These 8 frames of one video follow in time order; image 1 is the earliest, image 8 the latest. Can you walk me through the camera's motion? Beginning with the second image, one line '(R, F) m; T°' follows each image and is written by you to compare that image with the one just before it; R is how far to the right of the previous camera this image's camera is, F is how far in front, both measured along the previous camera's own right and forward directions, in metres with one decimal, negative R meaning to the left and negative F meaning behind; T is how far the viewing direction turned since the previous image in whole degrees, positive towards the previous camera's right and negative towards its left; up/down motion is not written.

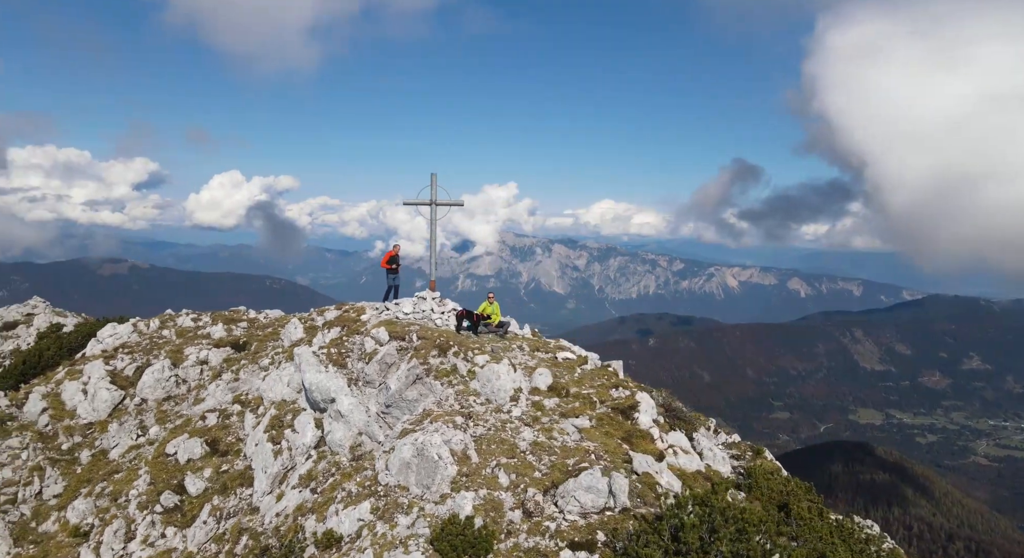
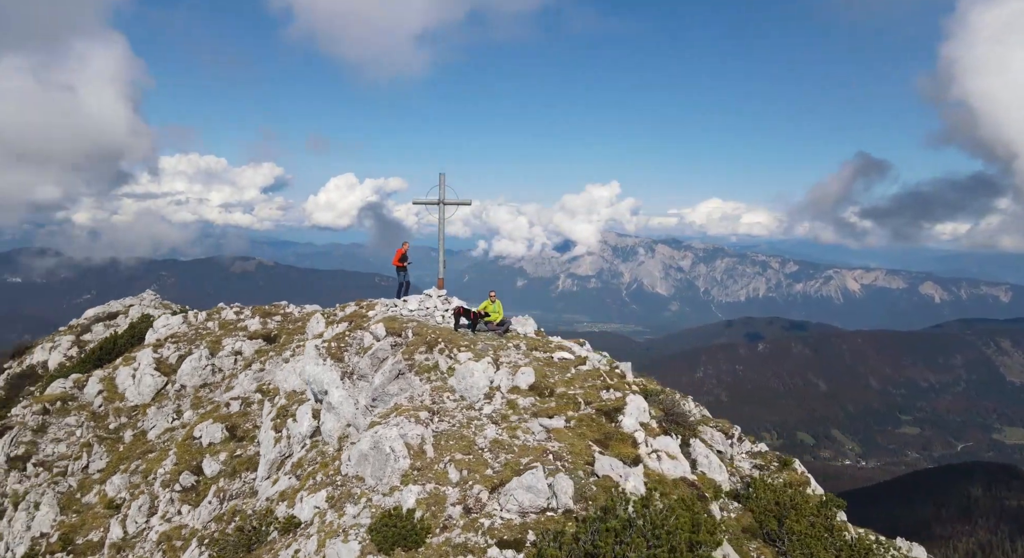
(+6.1, +0.2) m; -9°
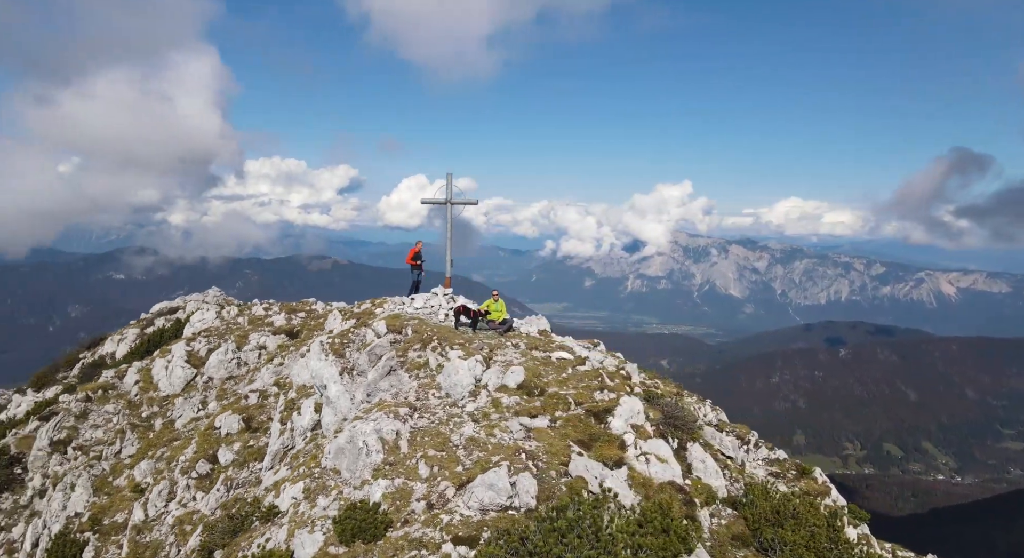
(+4.1, +0.1) m; -6°
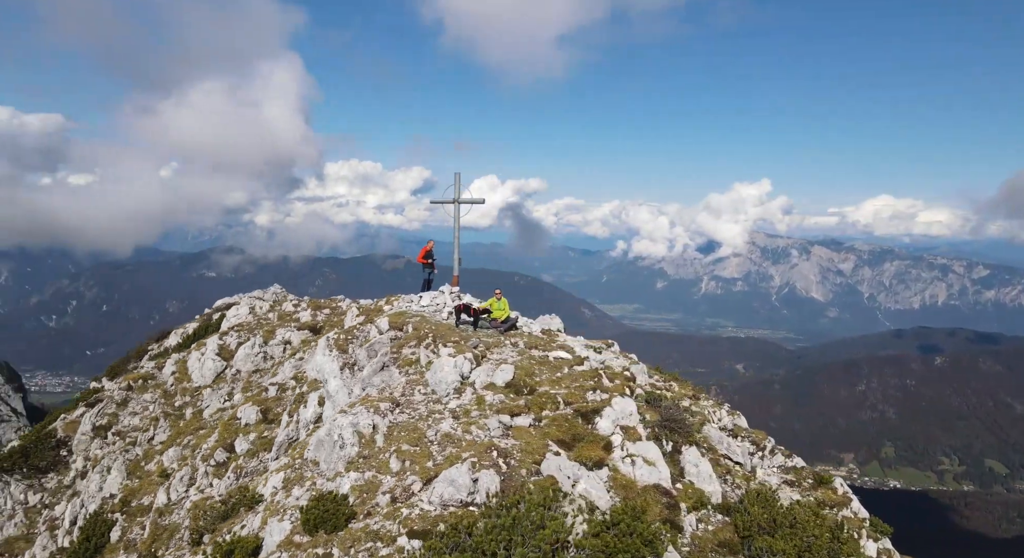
(+4.2, +0.1) m; -6°
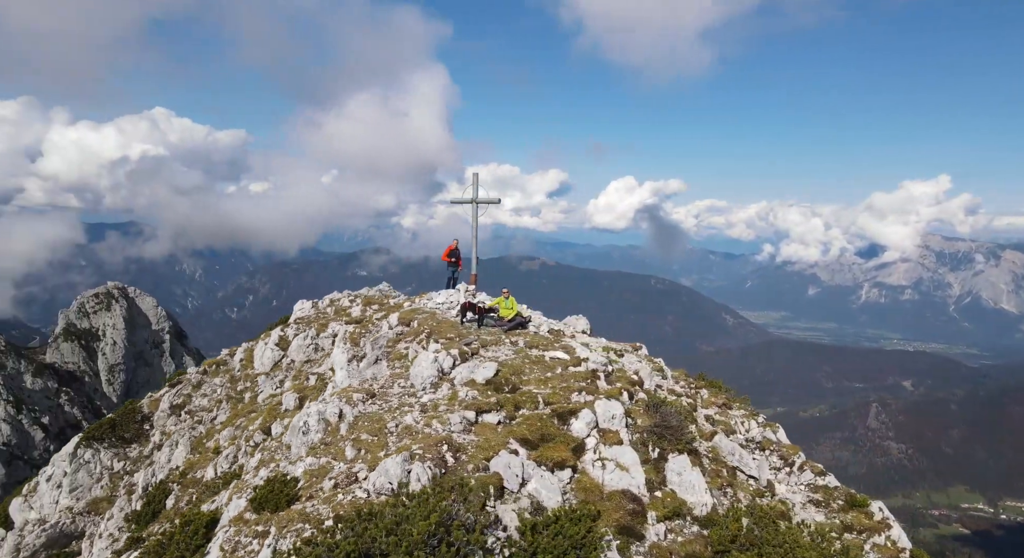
(+7.9, +0.8) m; -12°
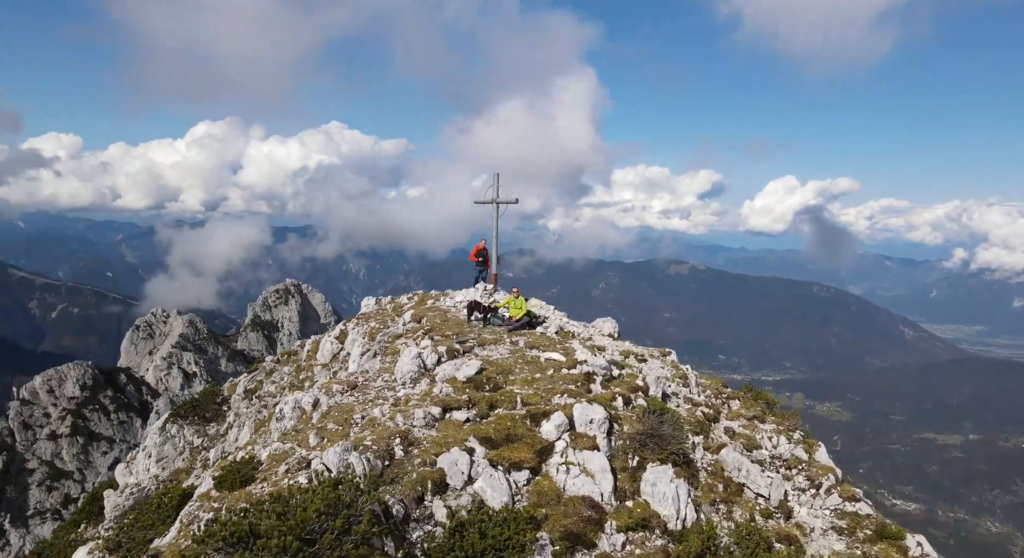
(+8.6, +1.1) m; -13°
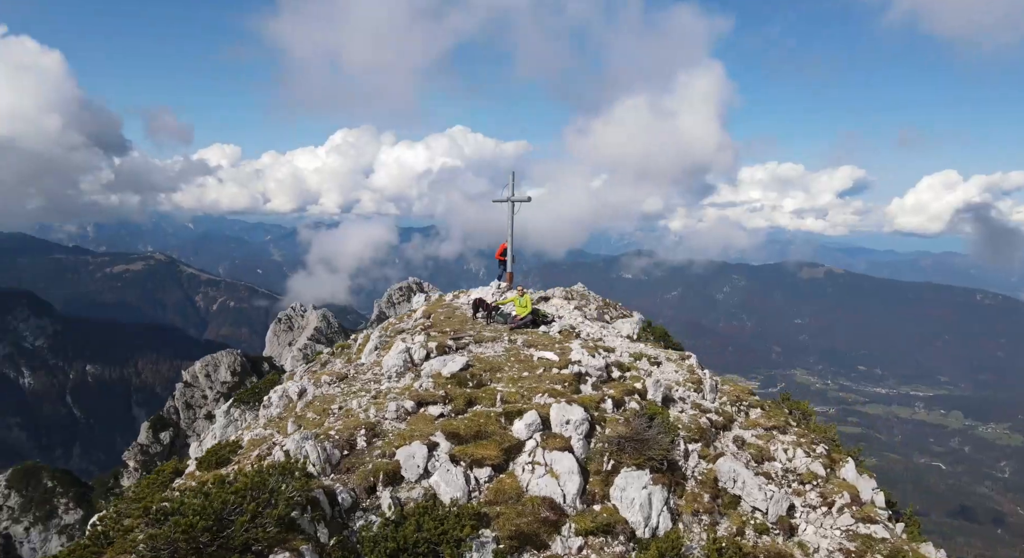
(+7.3, +0.6) m; -11°
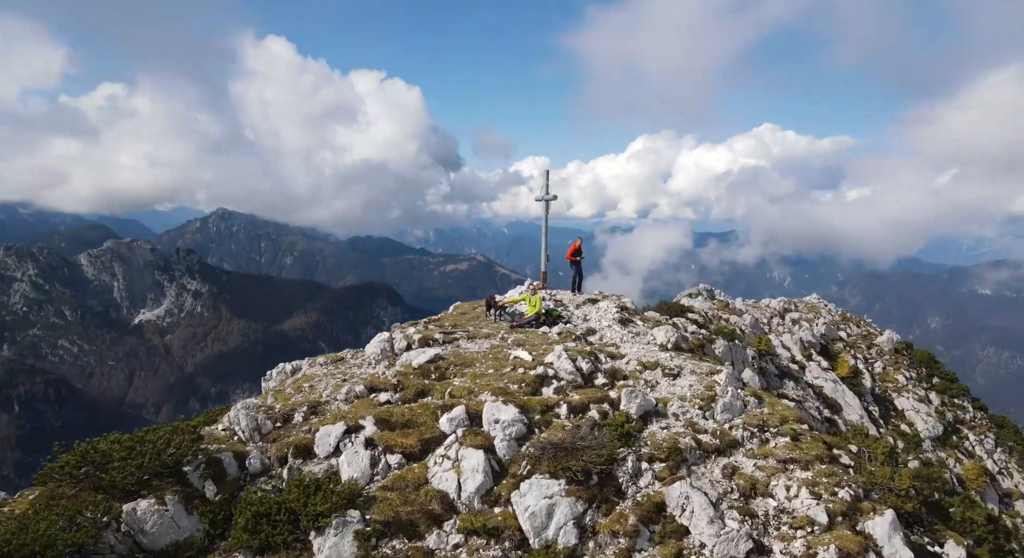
(+17.6, +4.6) m; -27°
